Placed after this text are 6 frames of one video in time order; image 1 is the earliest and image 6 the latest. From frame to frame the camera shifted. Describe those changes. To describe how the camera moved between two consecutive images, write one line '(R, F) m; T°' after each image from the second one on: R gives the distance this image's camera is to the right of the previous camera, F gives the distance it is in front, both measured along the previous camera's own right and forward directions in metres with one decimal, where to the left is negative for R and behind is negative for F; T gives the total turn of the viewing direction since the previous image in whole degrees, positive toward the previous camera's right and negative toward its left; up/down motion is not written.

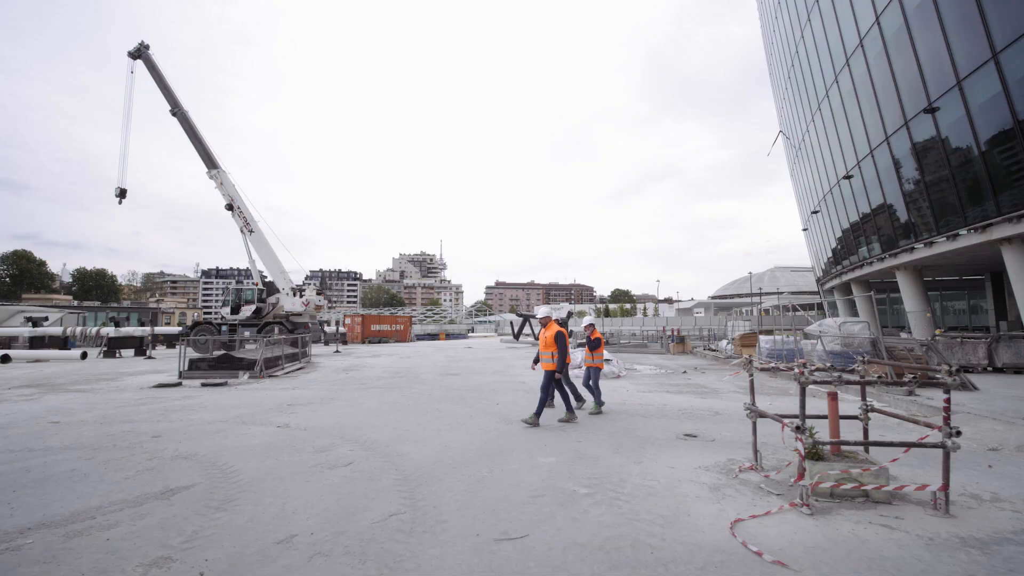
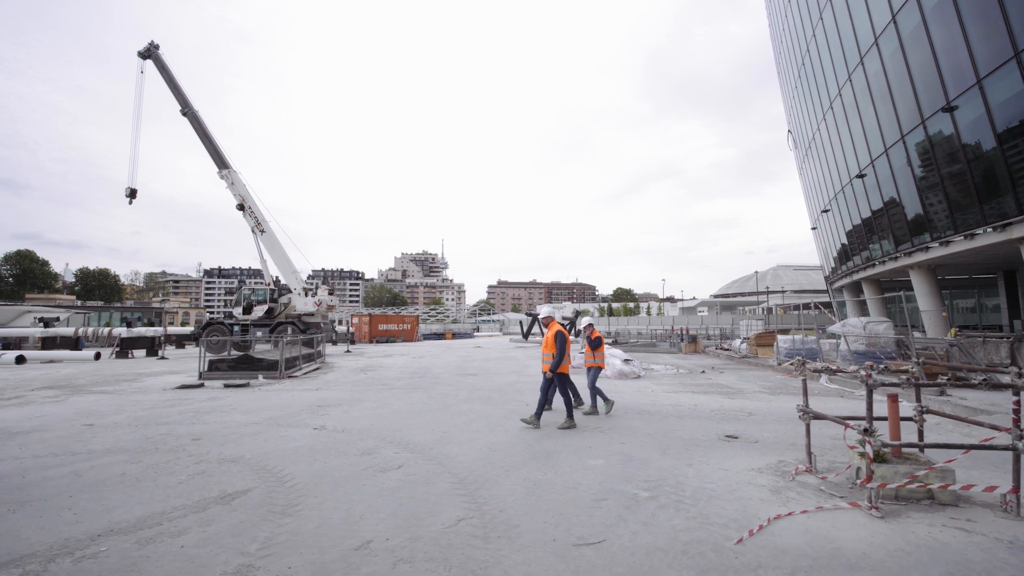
(-0.5, 0.0) m; 0°
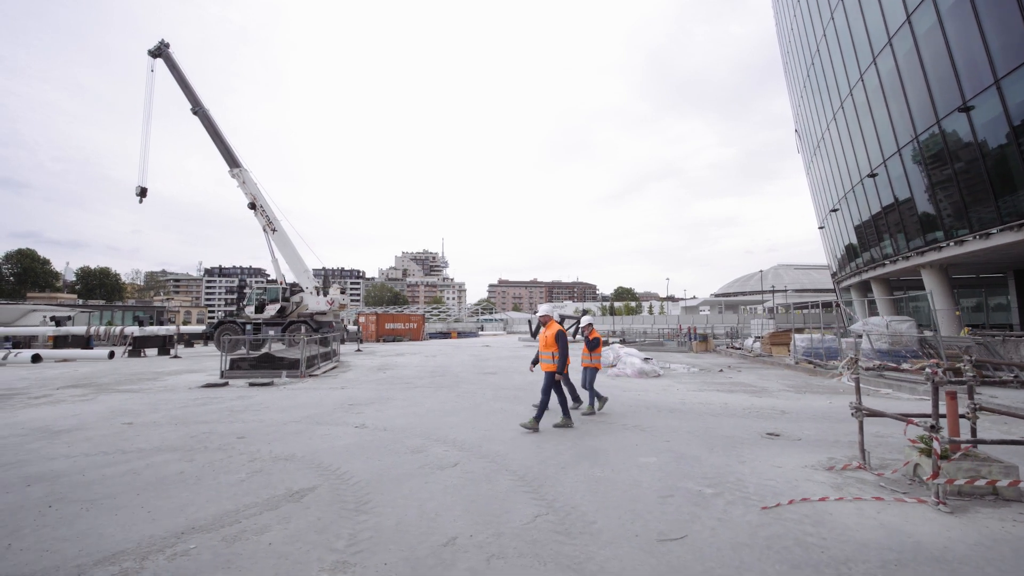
(-0.6, 0.0) m; 0°
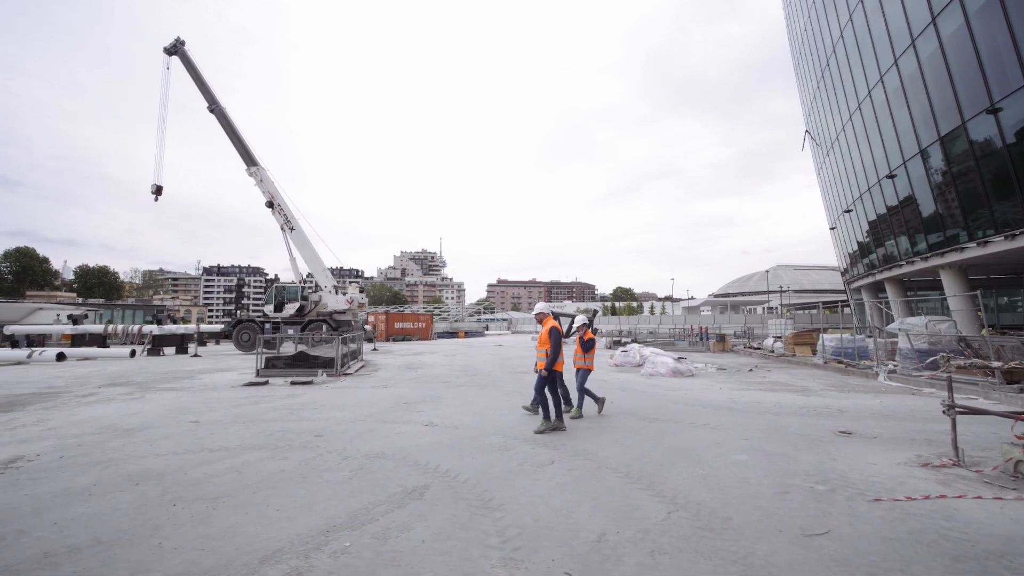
(-1.1, 0.0) m; +1°
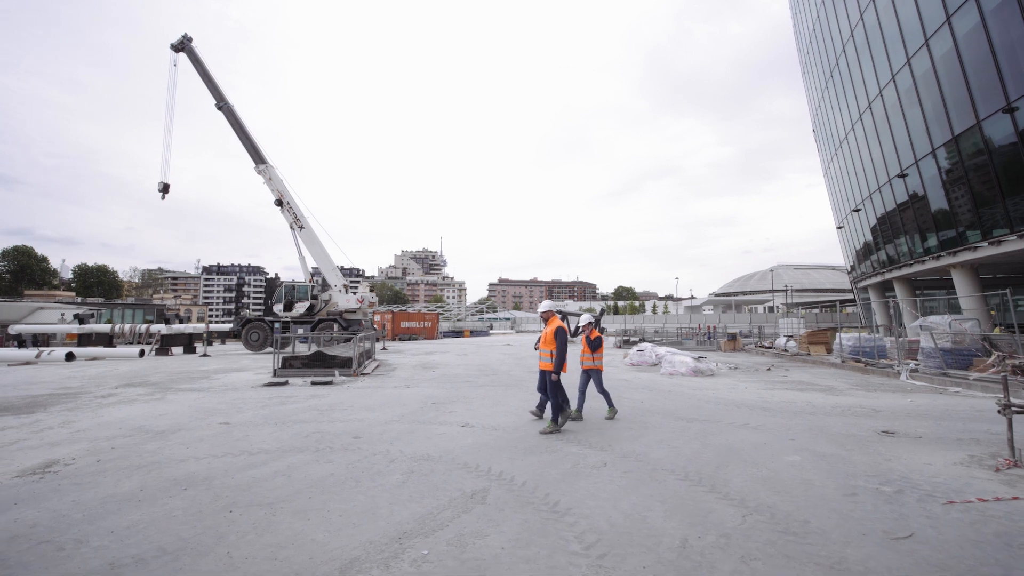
(-0.6, +0.1) m; 0°
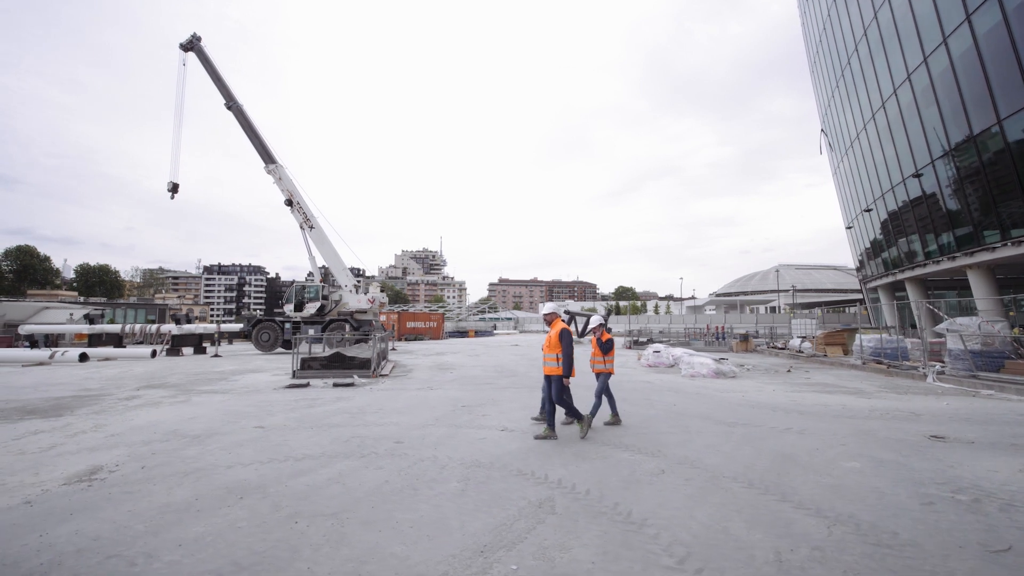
(-0.6, +0.1) m; 0°
